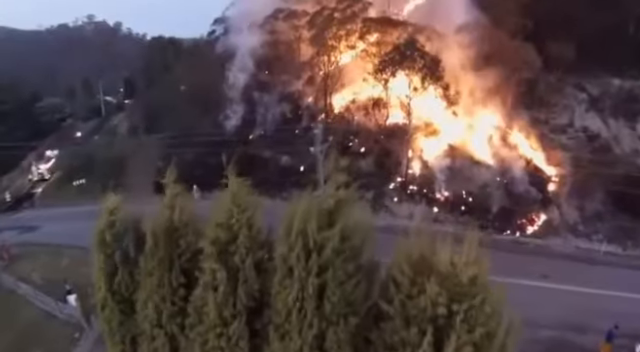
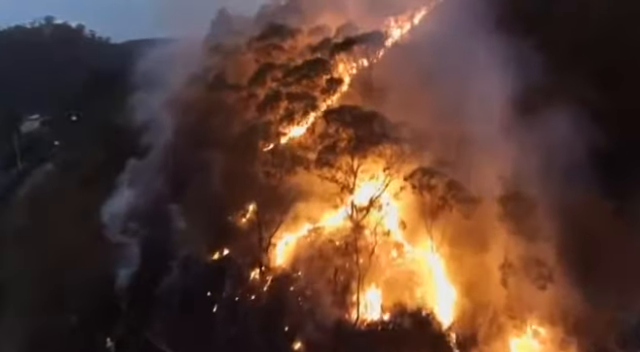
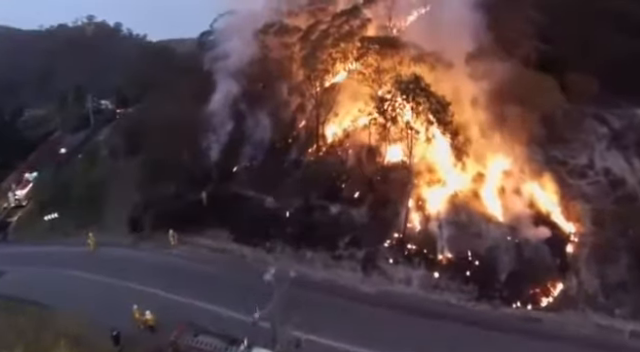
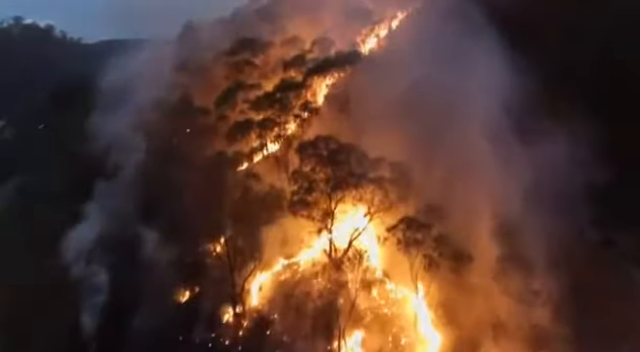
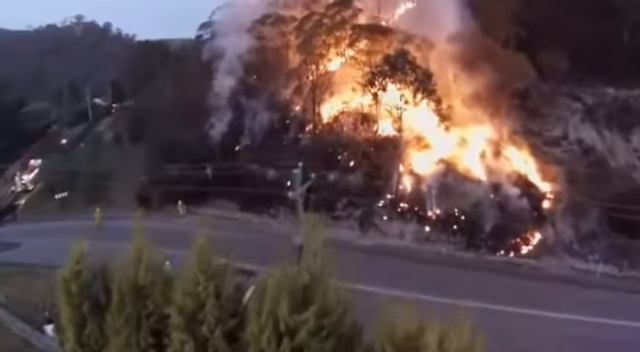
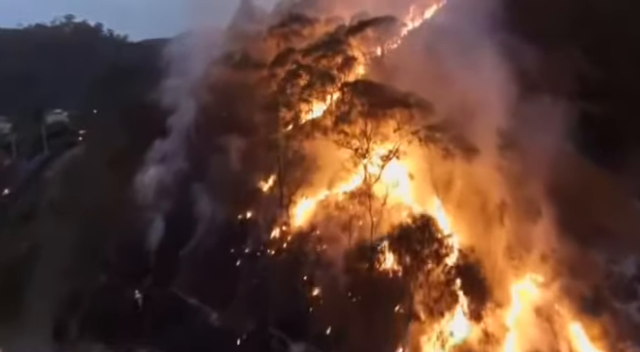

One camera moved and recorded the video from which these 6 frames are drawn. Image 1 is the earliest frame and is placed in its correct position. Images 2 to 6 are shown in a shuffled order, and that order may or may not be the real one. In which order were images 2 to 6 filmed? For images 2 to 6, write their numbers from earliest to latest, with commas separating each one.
5, 3, 6, 2, 4
